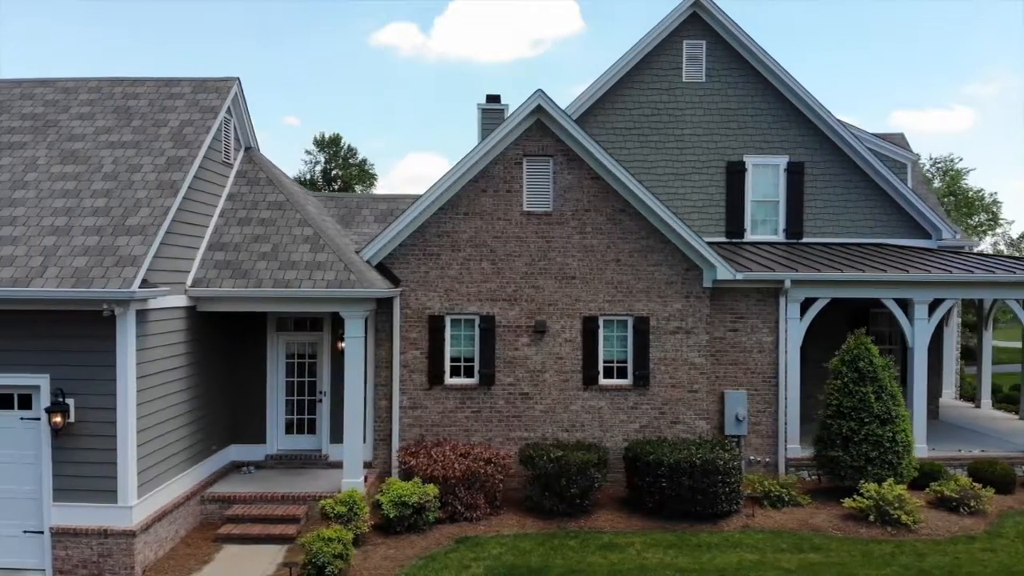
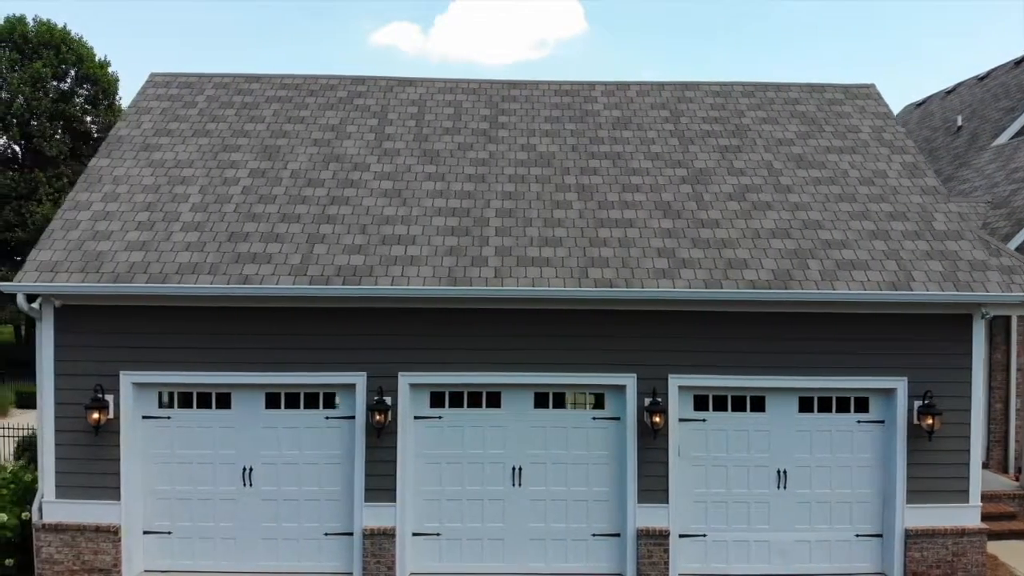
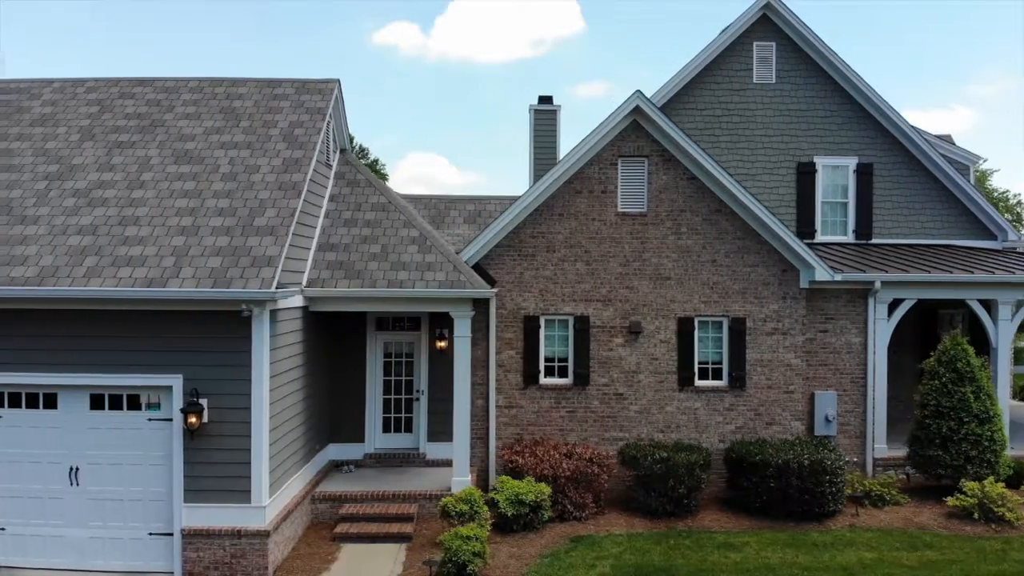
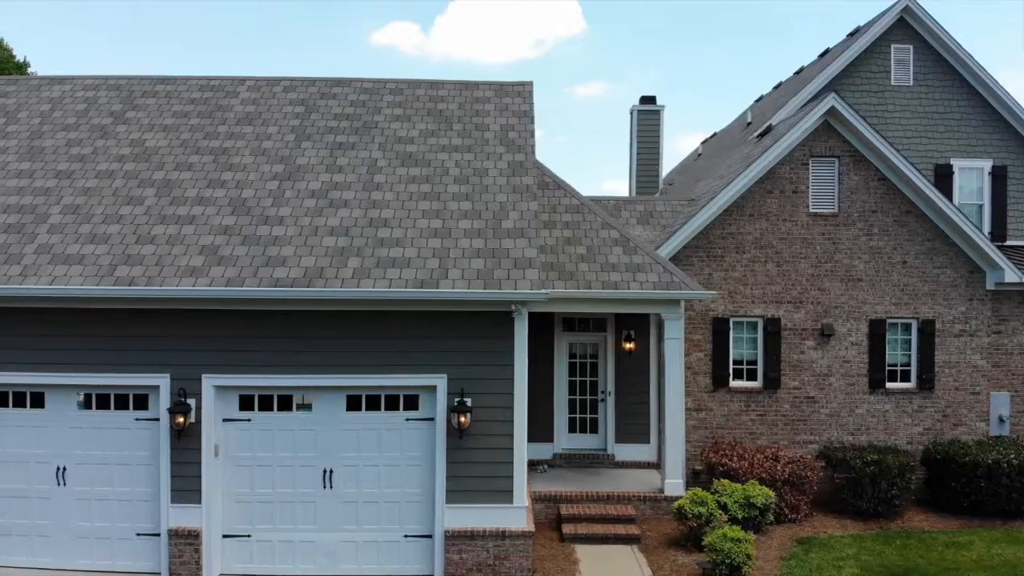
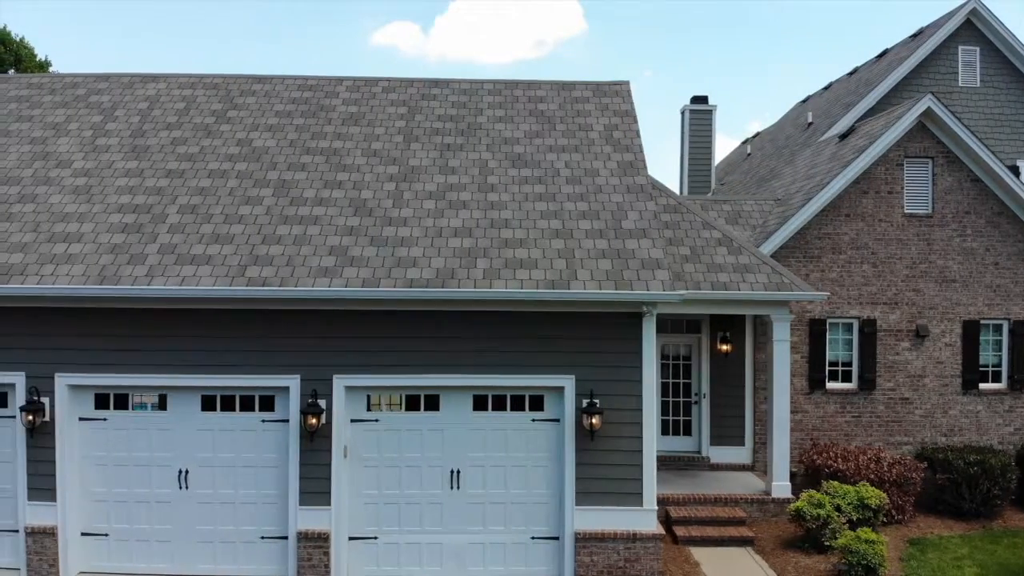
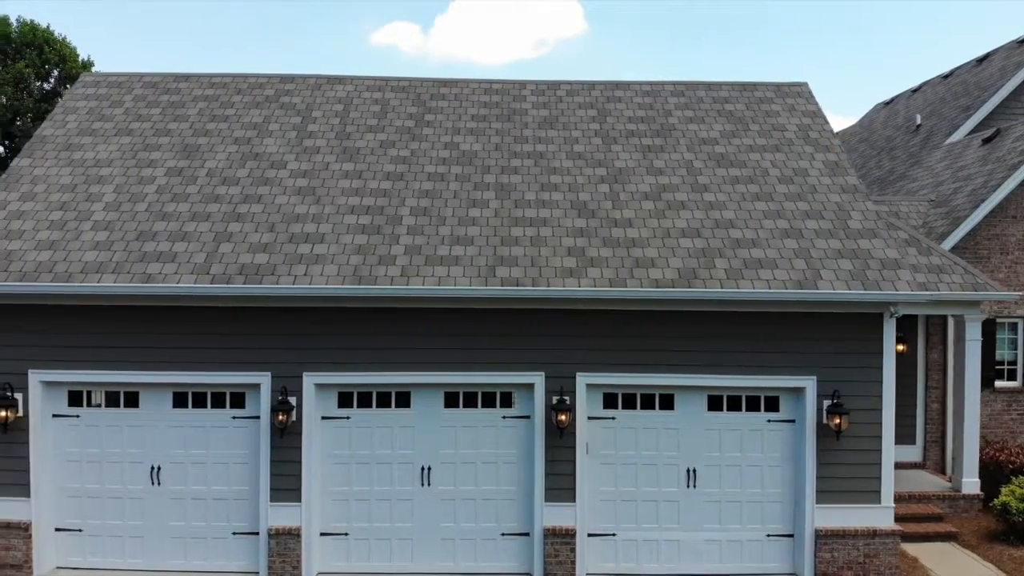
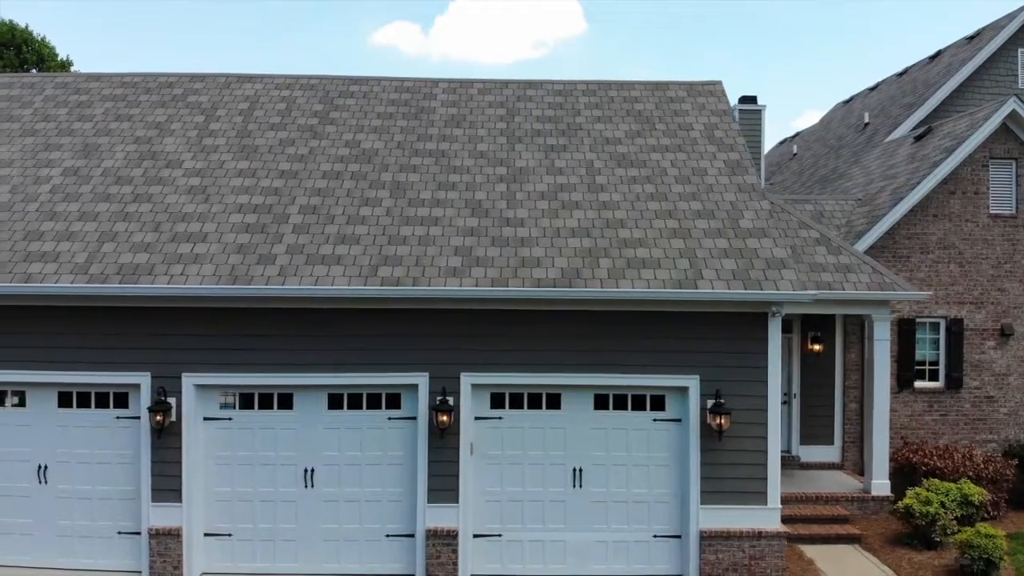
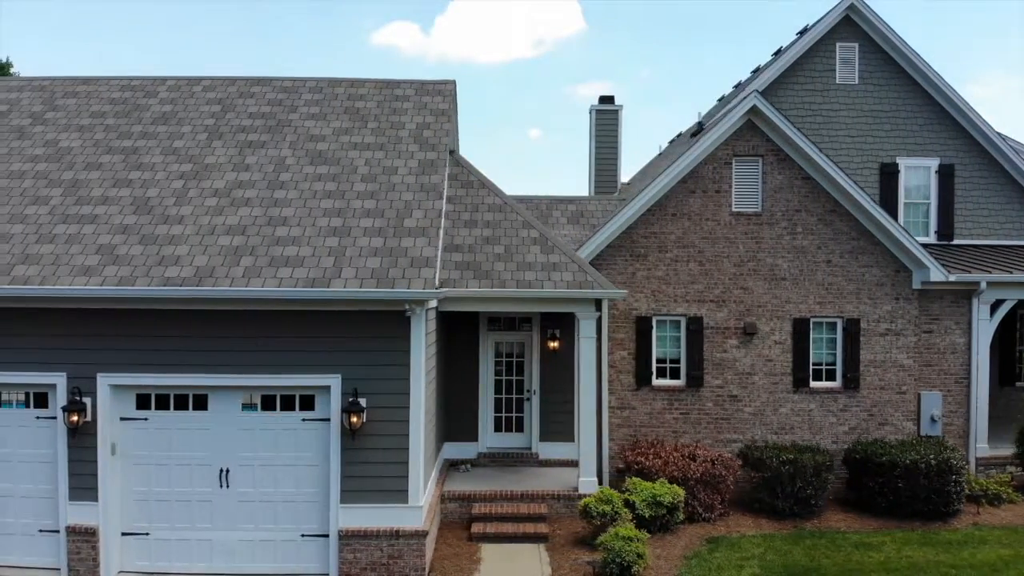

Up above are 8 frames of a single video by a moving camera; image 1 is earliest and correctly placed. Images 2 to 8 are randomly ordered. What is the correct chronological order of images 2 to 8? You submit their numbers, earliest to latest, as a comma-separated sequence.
3, 8, 4, 5, 7, 6, 2
